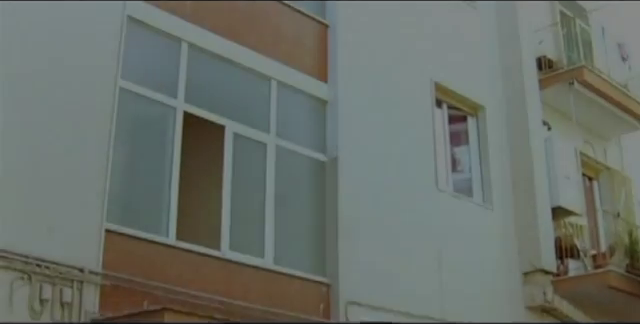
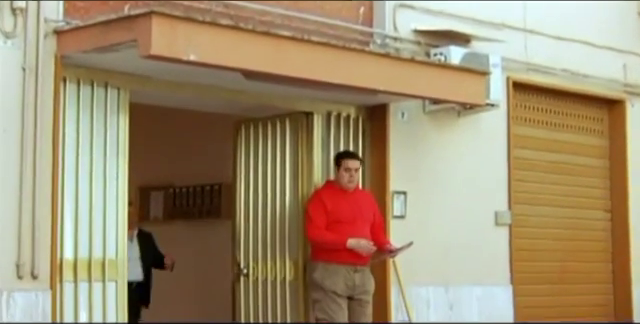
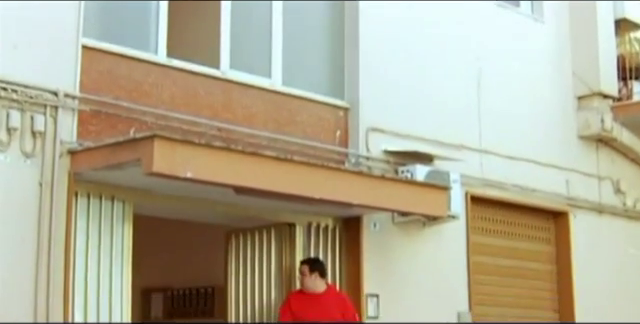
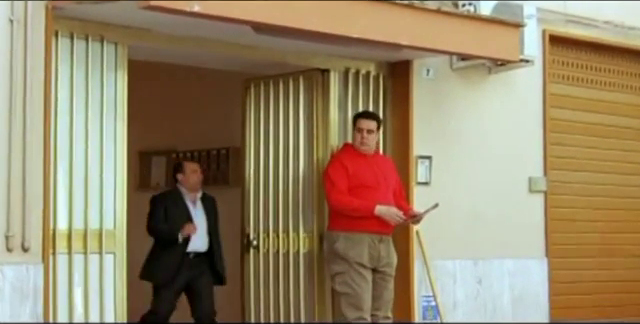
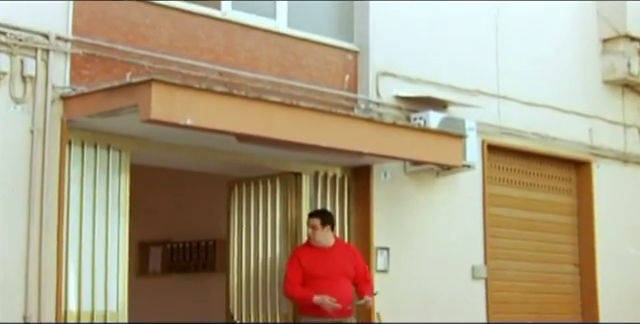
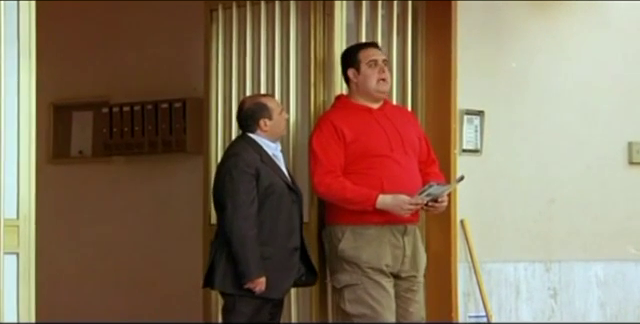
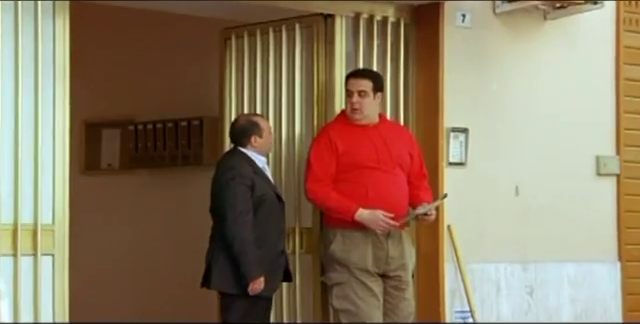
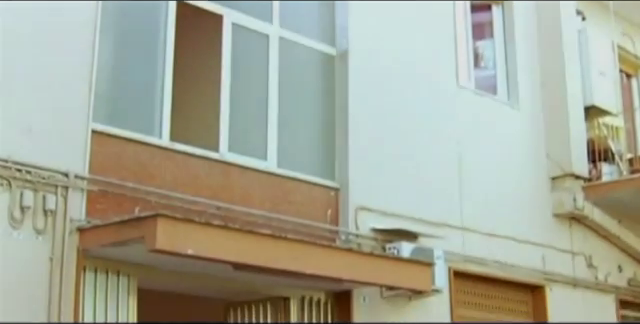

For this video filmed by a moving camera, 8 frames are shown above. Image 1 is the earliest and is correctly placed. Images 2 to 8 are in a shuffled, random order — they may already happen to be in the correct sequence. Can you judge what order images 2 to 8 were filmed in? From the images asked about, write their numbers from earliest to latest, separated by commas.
8, 3, 5, 2, 4, 7, 6
